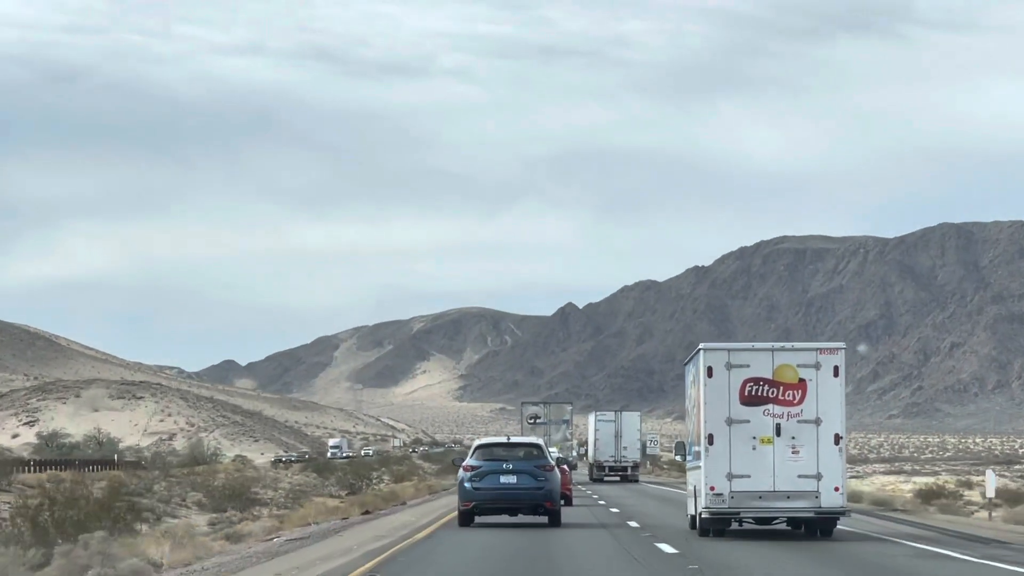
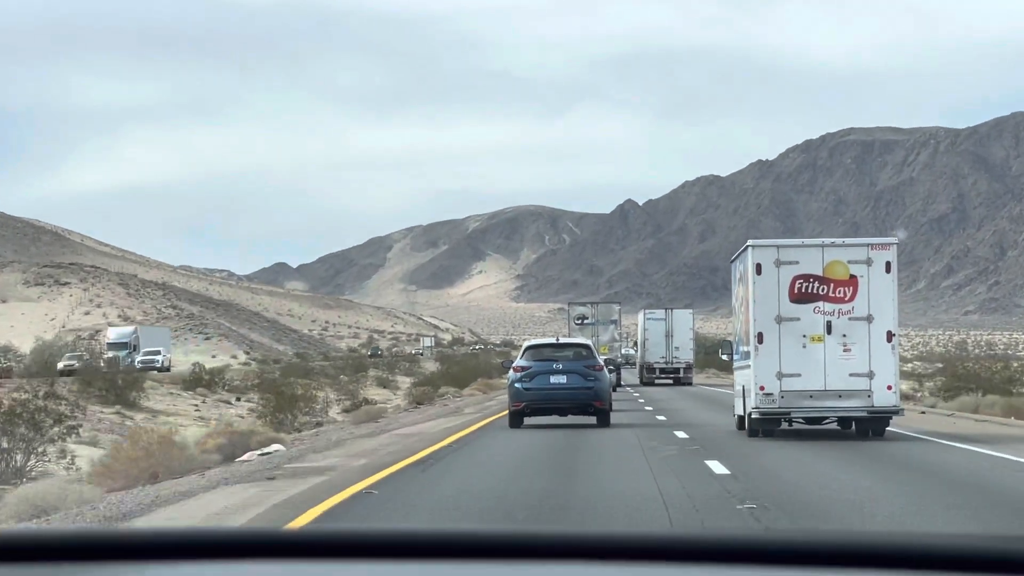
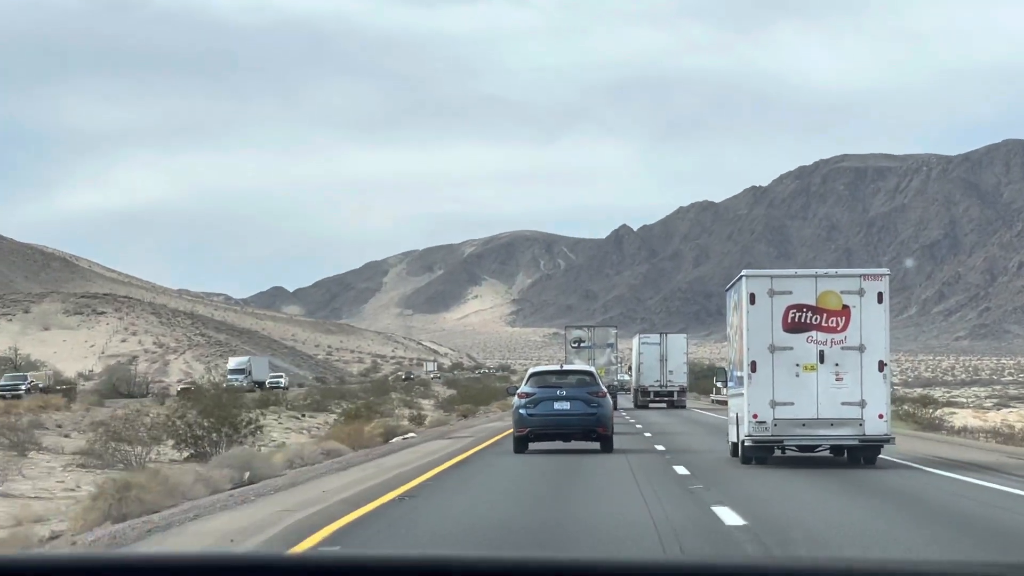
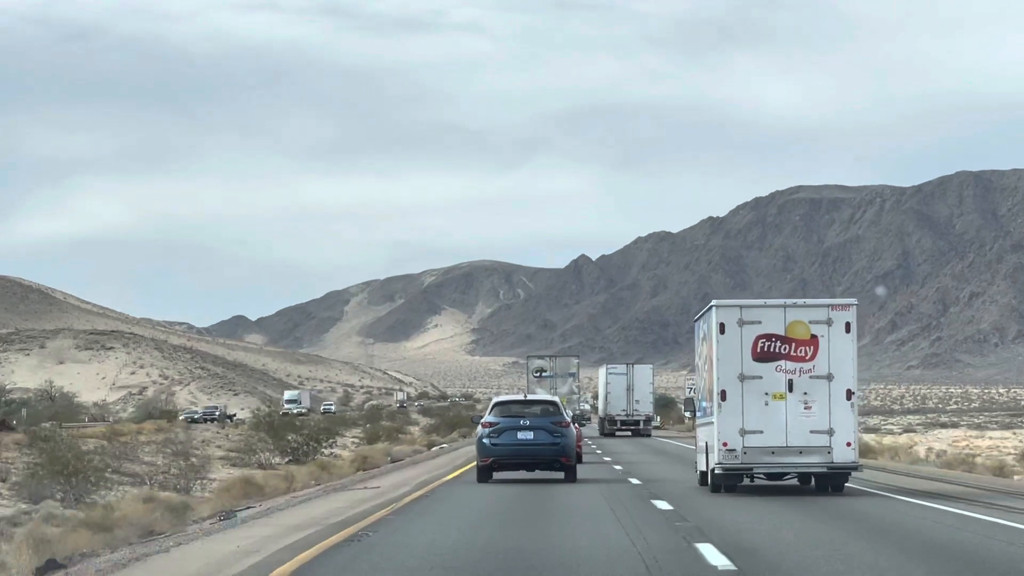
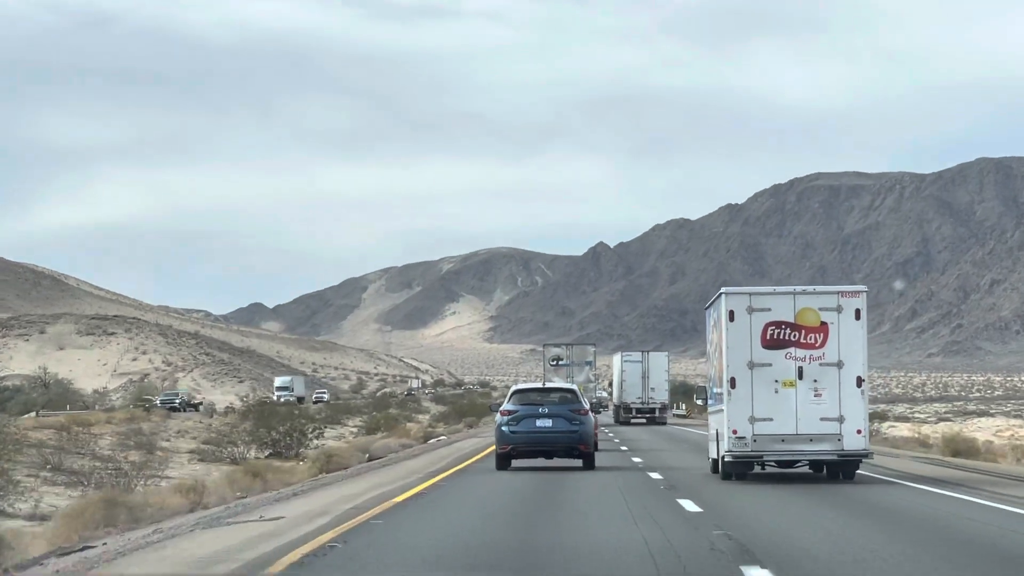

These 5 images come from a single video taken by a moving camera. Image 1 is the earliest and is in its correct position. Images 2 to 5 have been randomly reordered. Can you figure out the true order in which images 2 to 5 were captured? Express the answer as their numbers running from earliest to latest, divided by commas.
4, 5, 3, 2
